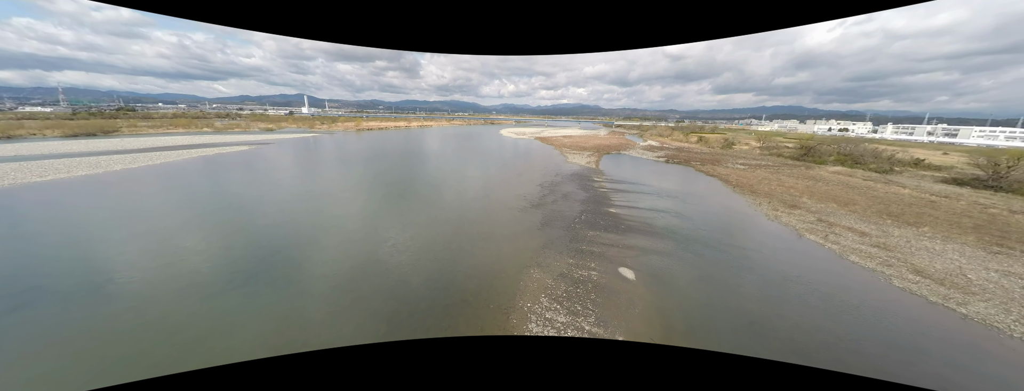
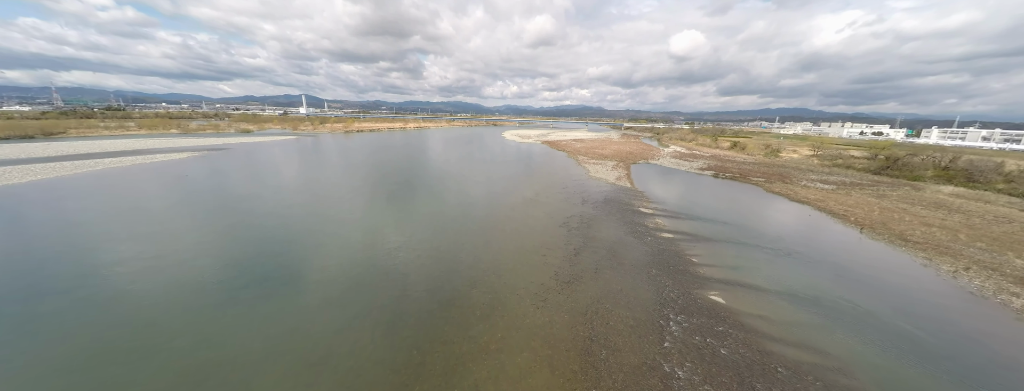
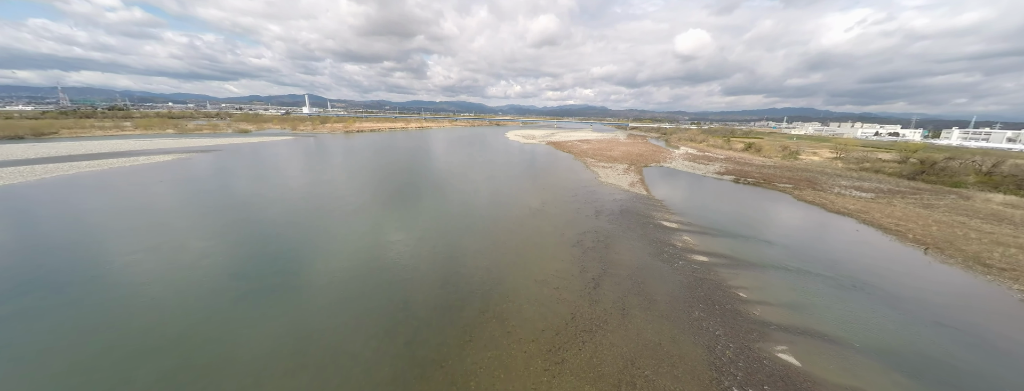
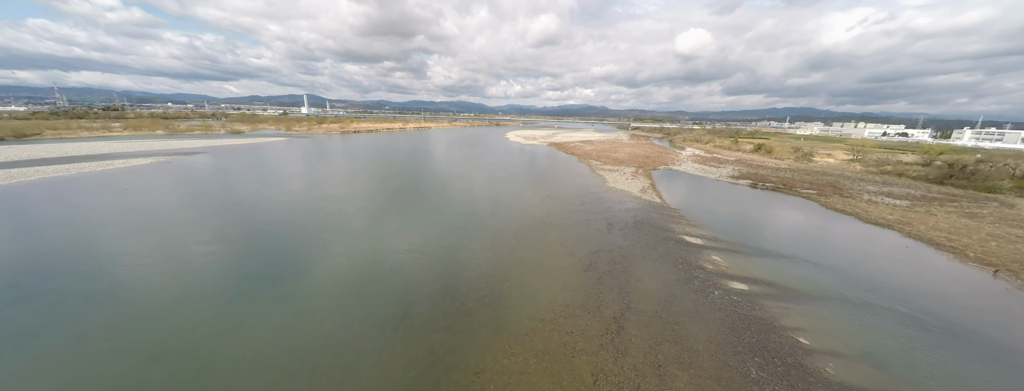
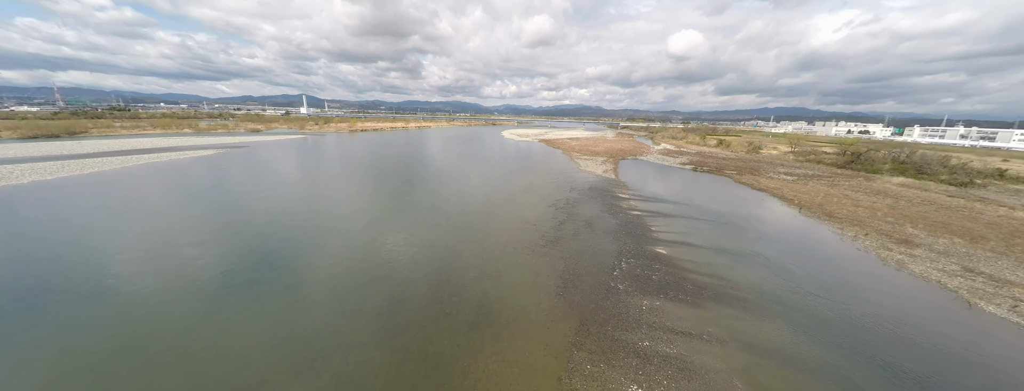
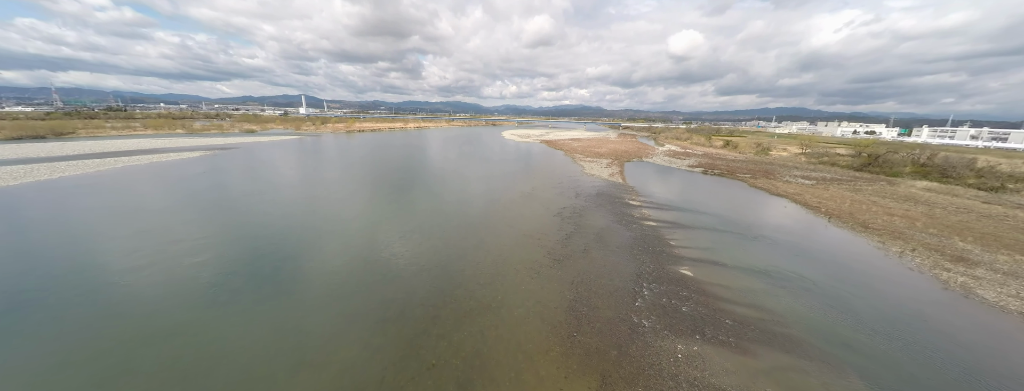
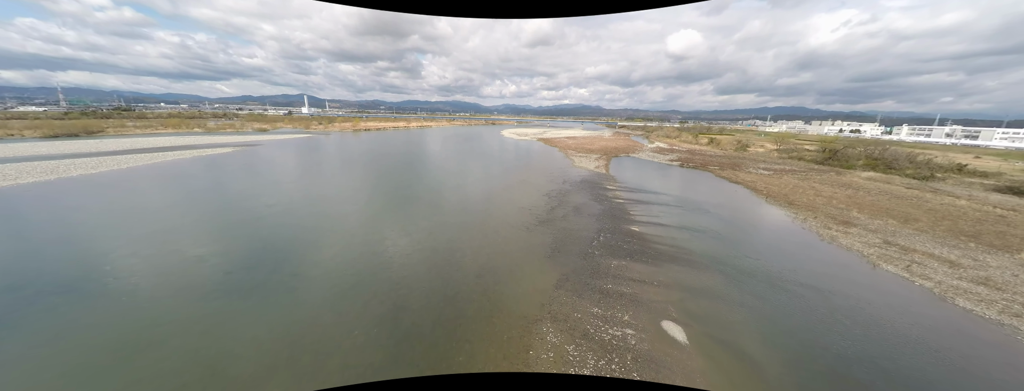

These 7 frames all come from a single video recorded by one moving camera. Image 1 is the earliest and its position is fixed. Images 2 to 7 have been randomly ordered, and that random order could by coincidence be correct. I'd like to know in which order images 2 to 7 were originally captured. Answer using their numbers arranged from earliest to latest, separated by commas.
7, 5, 6, 2, 3, 4
